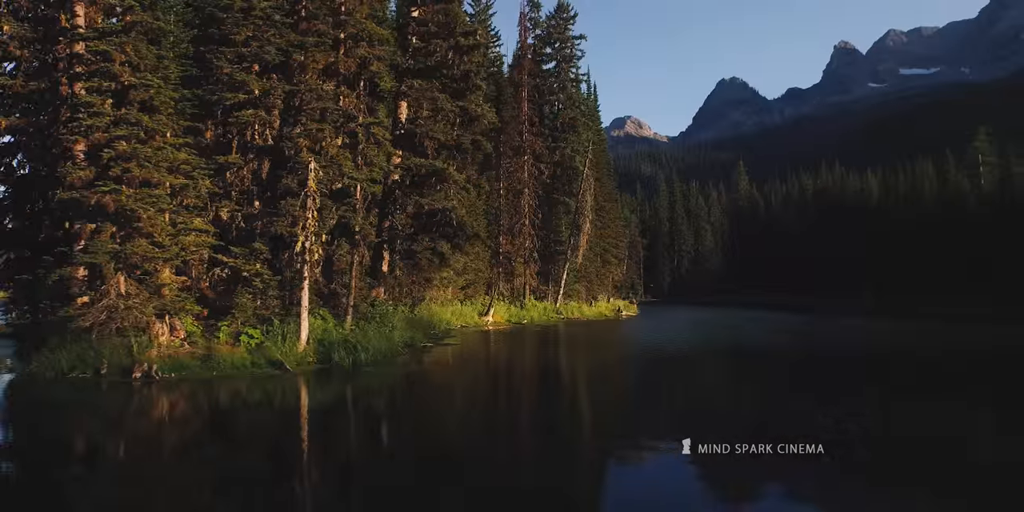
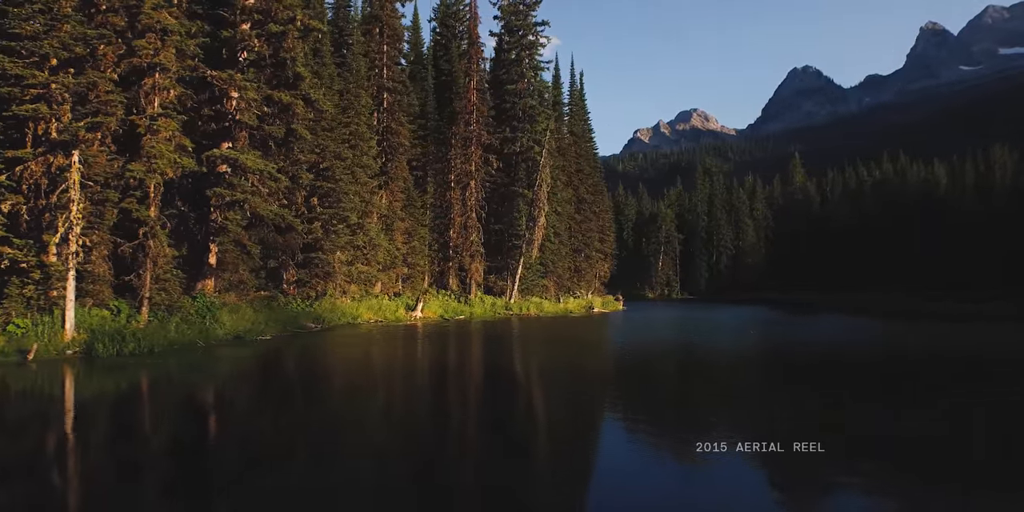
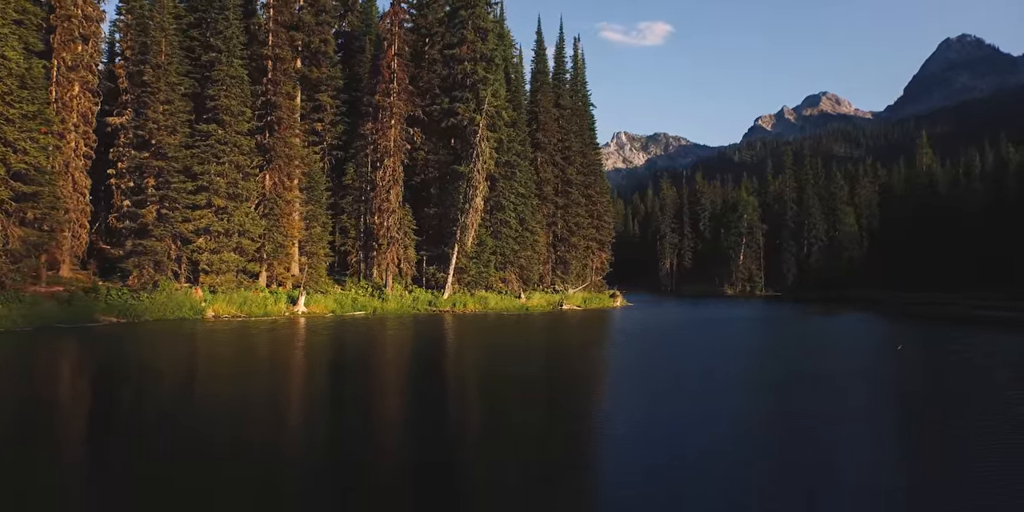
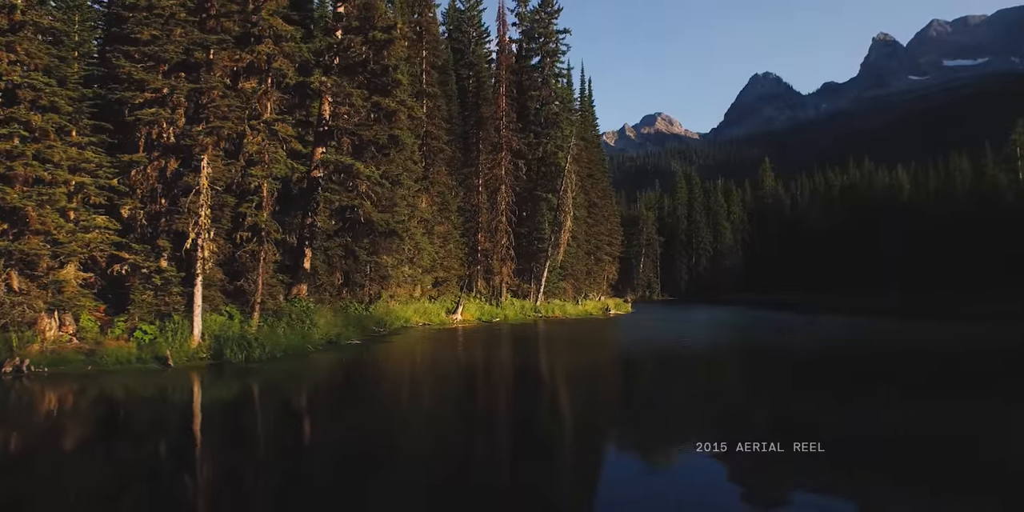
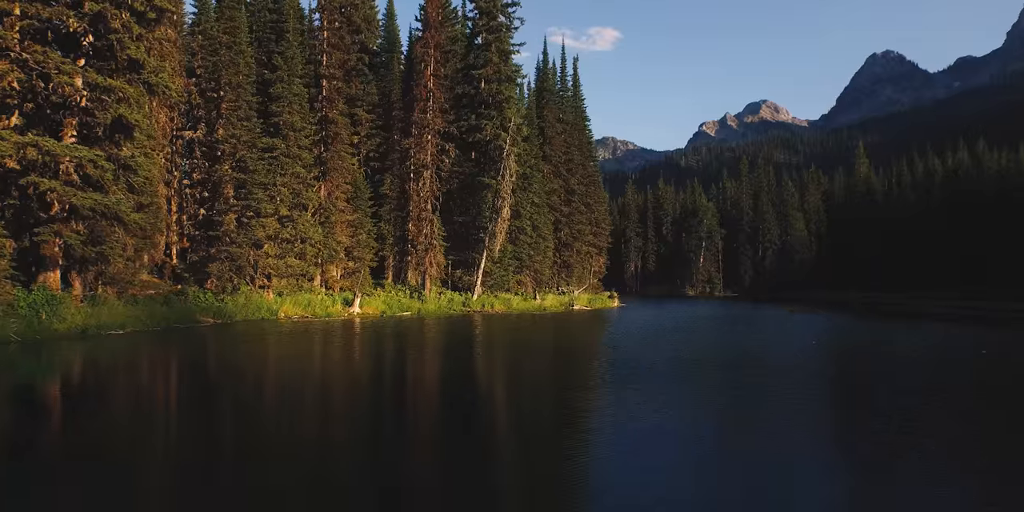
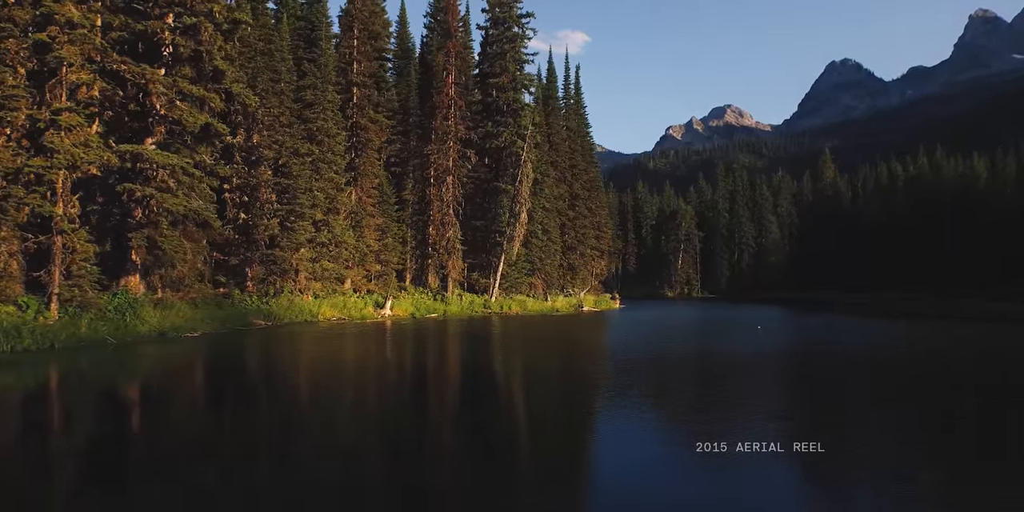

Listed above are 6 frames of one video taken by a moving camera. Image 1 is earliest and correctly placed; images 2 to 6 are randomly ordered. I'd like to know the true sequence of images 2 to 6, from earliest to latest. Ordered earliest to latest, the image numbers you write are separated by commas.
4, 2, 6, 5, 3
